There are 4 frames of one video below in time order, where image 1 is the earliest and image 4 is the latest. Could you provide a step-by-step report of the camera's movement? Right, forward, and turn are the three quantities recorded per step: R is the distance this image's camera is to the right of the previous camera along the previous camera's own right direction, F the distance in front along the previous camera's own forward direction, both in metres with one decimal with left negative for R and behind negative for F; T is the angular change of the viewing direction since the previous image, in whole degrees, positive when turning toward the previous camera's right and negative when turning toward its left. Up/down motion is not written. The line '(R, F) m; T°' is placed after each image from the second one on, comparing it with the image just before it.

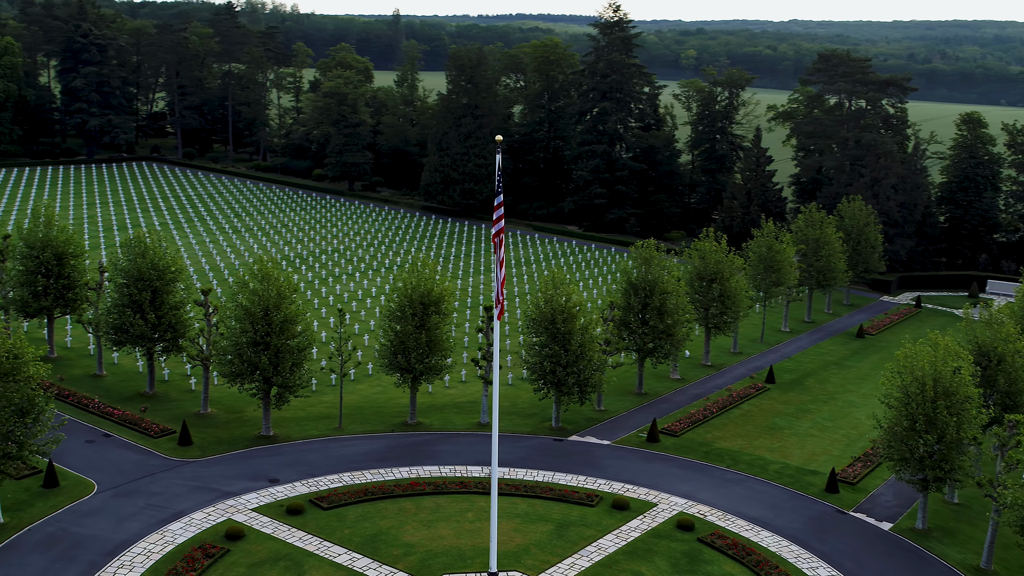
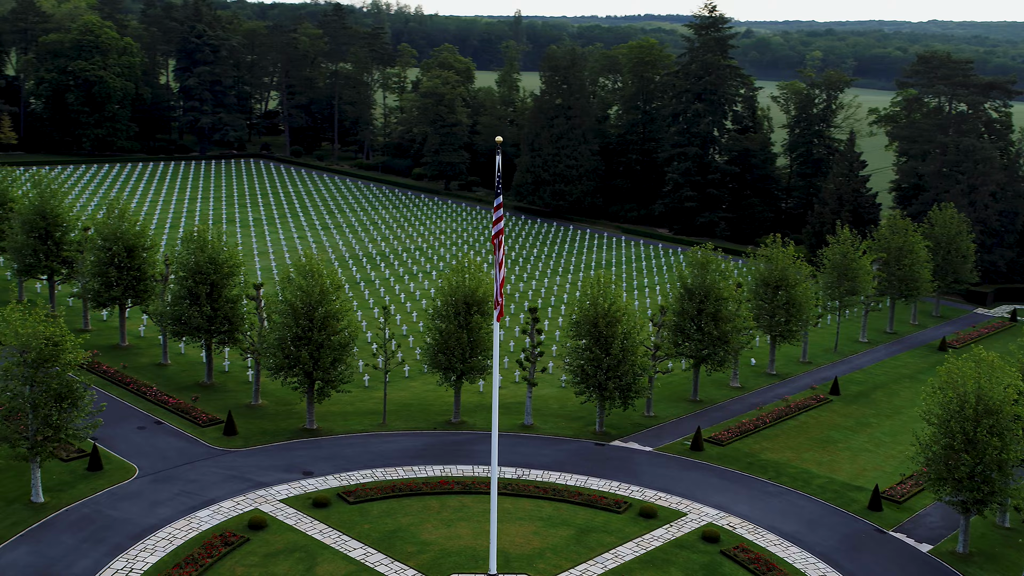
(+3.3, +0.3) m; -6°
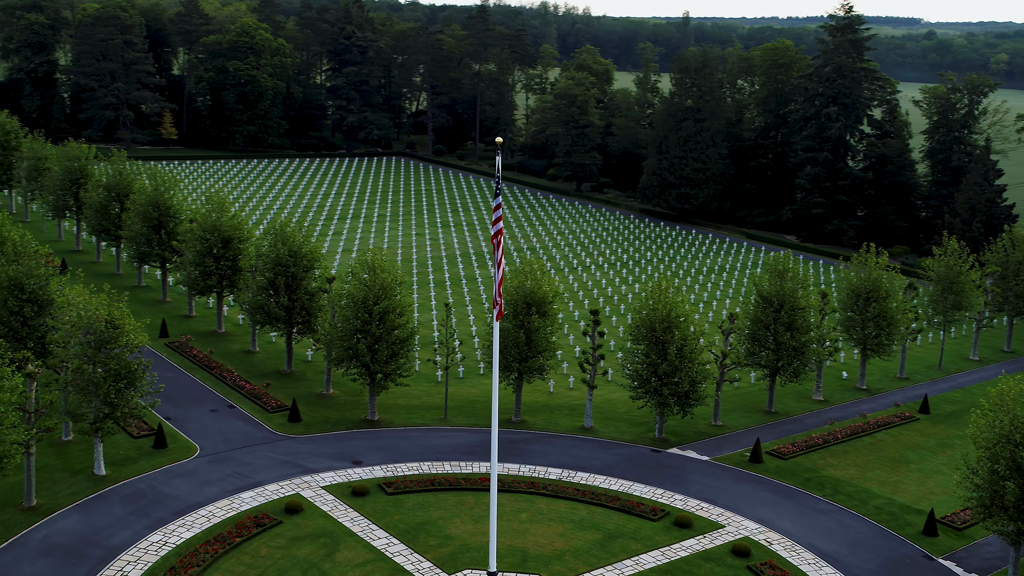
(+4.5, +0.2) m; -9°
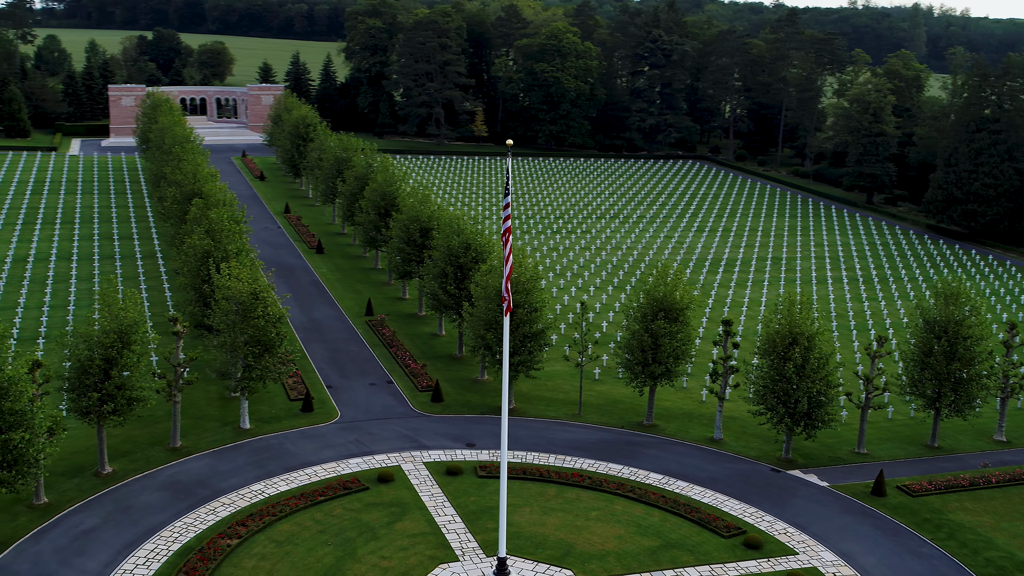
(+9.7, +0.5) m; -19°
